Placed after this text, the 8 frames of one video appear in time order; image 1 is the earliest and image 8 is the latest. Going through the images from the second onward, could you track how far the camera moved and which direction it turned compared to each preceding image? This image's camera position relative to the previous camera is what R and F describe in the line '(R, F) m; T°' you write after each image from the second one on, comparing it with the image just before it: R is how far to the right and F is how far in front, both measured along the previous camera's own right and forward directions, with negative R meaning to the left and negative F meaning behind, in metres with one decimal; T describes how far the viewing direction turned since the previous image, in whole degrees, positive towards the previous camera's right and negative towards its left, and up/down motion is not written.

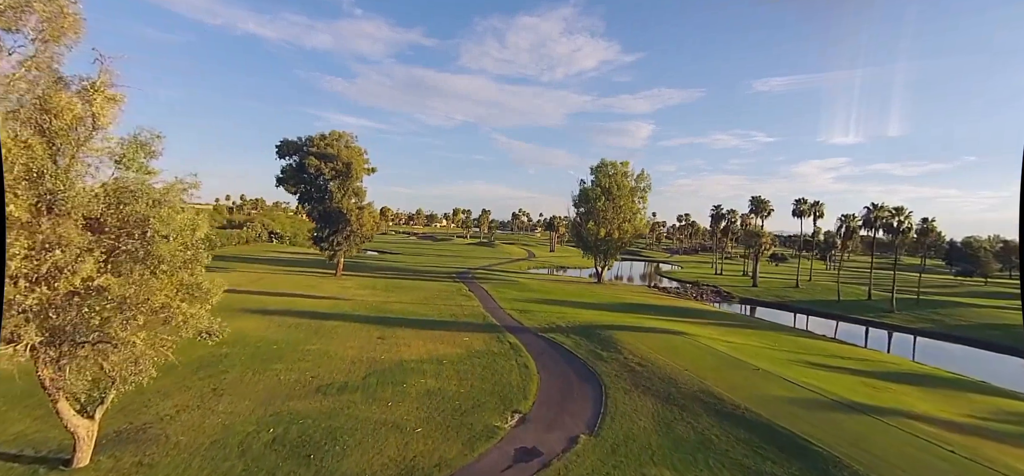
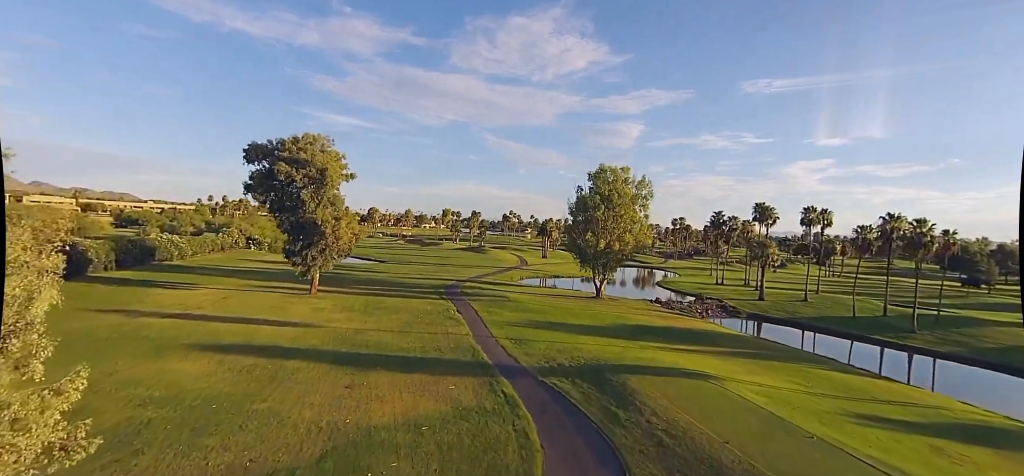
(-0.2, +3.5) m; +1°
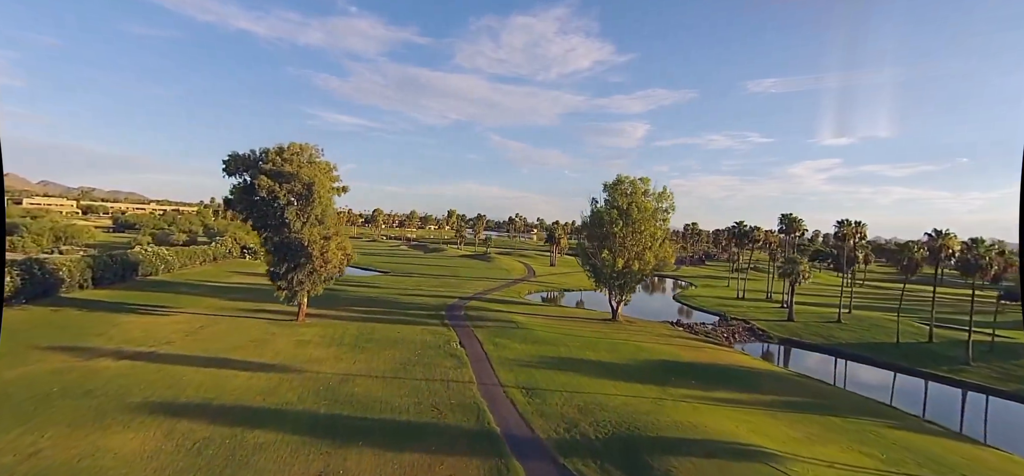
(-0.4, +3.8) m; -1°
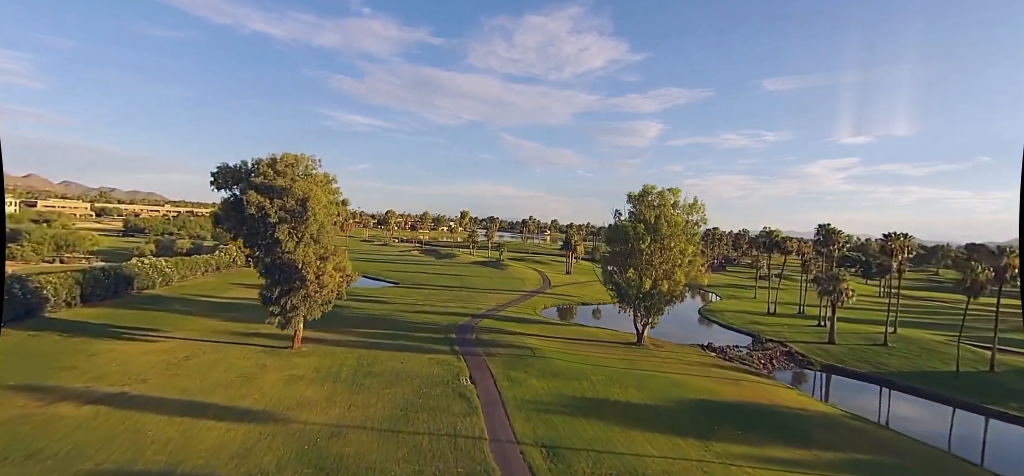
(-0.3, +3.4) m; -2°
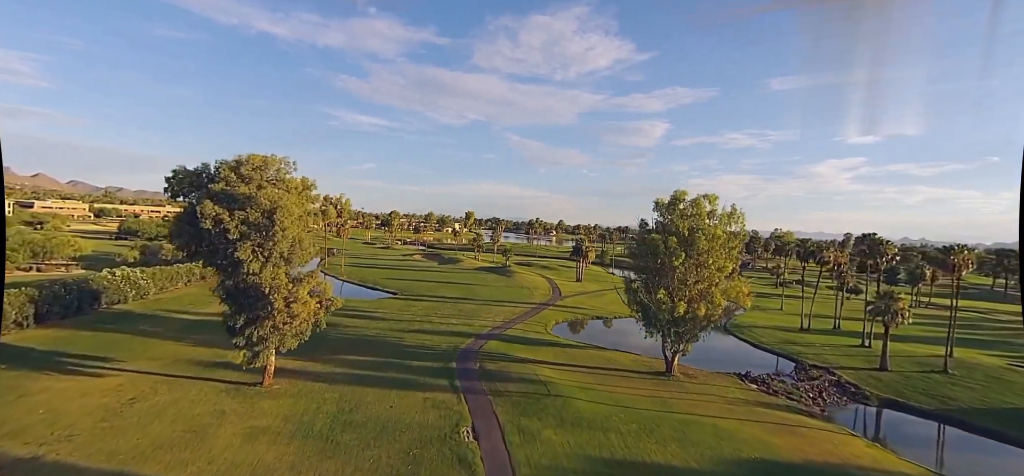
(-0.4, +4.9) m; -1°
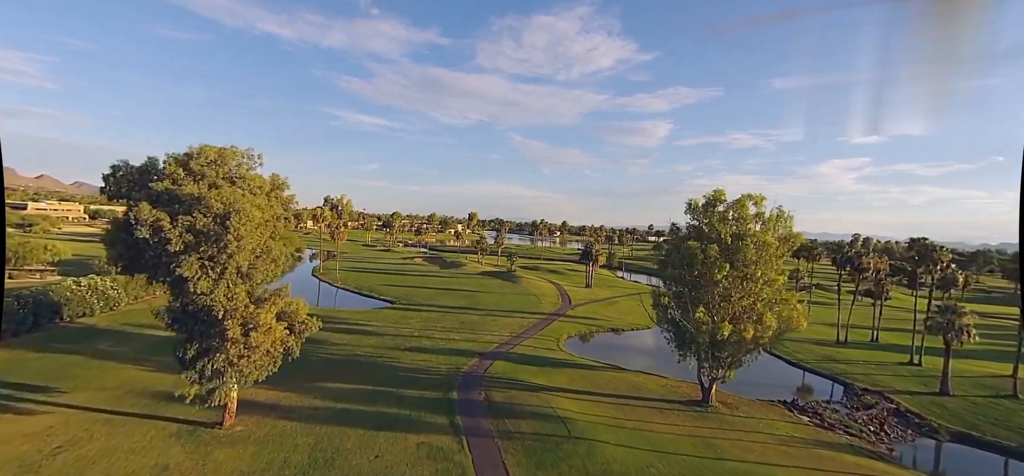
(-0.5, +4.5) m; 0°
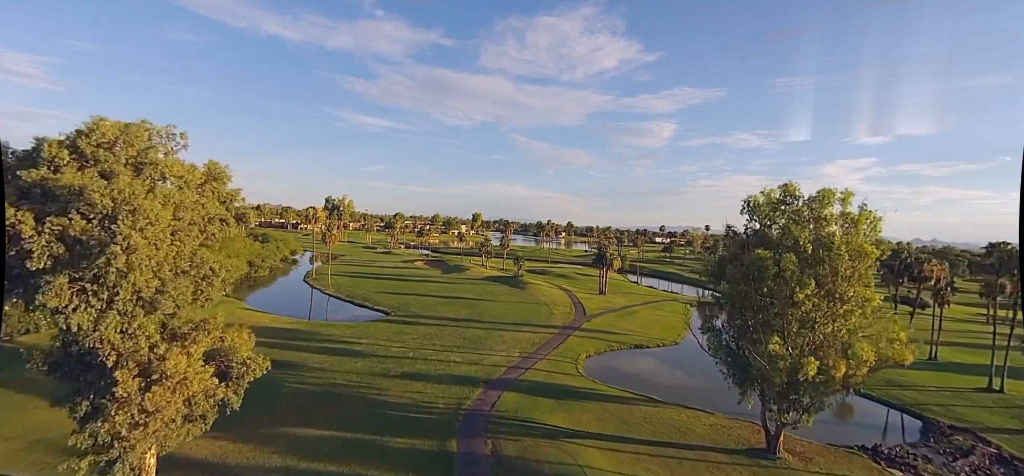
(-0.5, +5.7) m; -1°
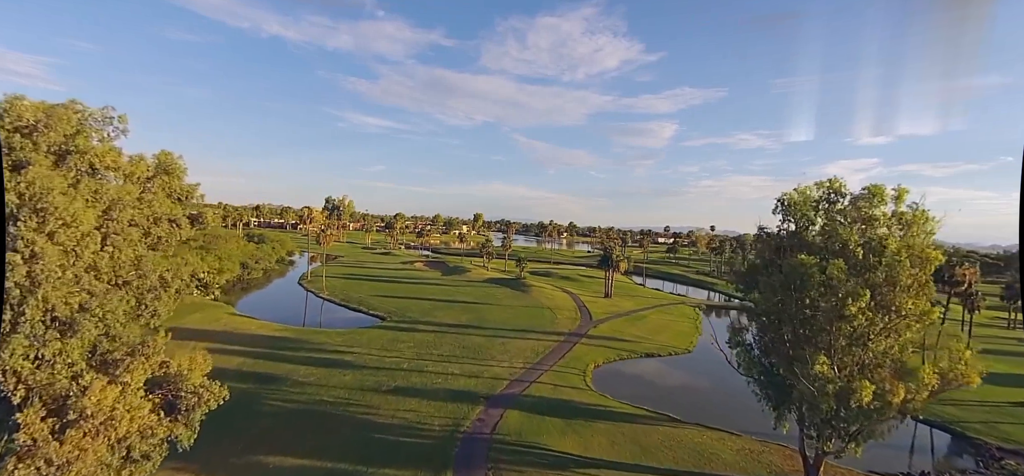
(-0.2, +2.6) m; 0°
